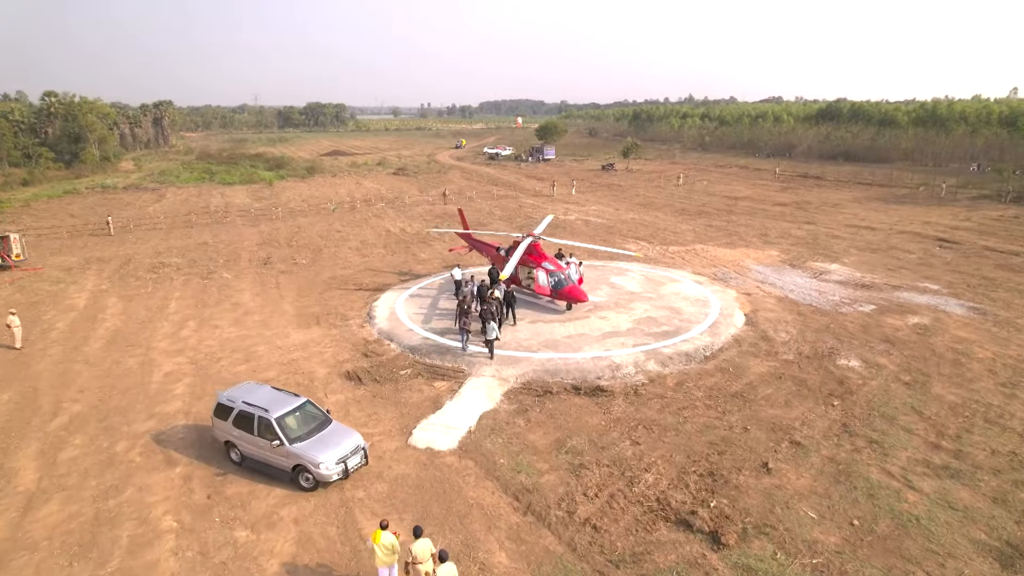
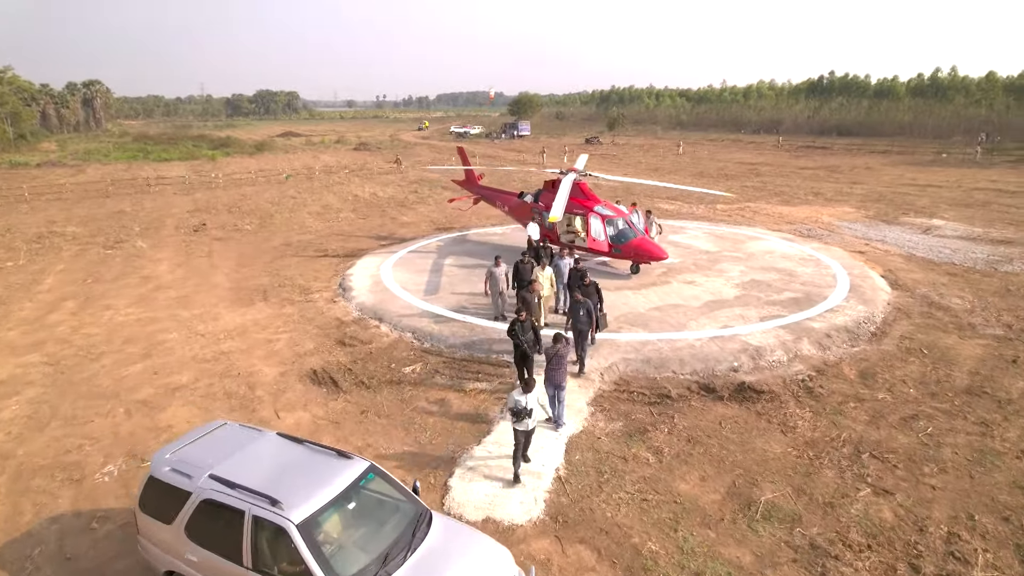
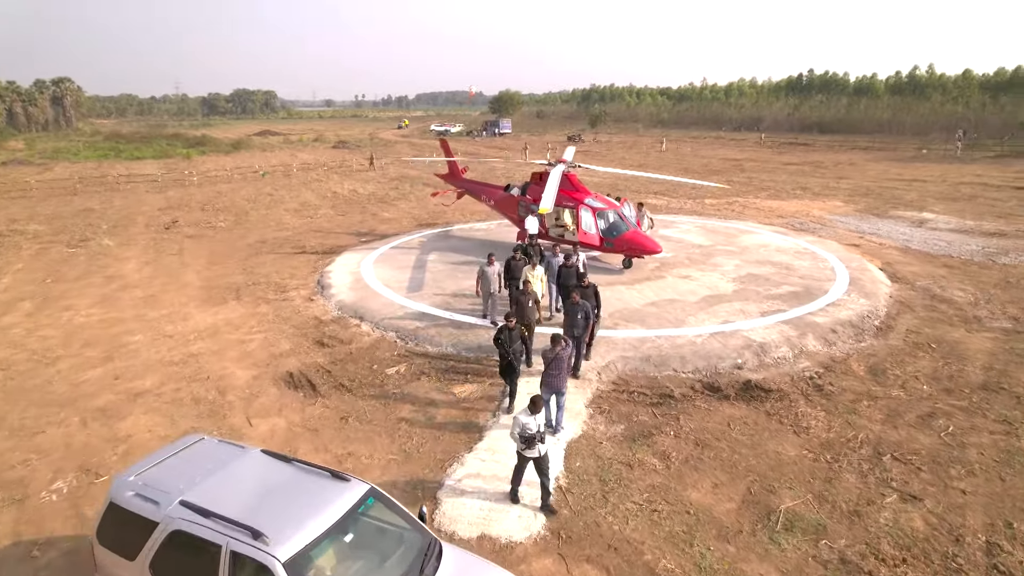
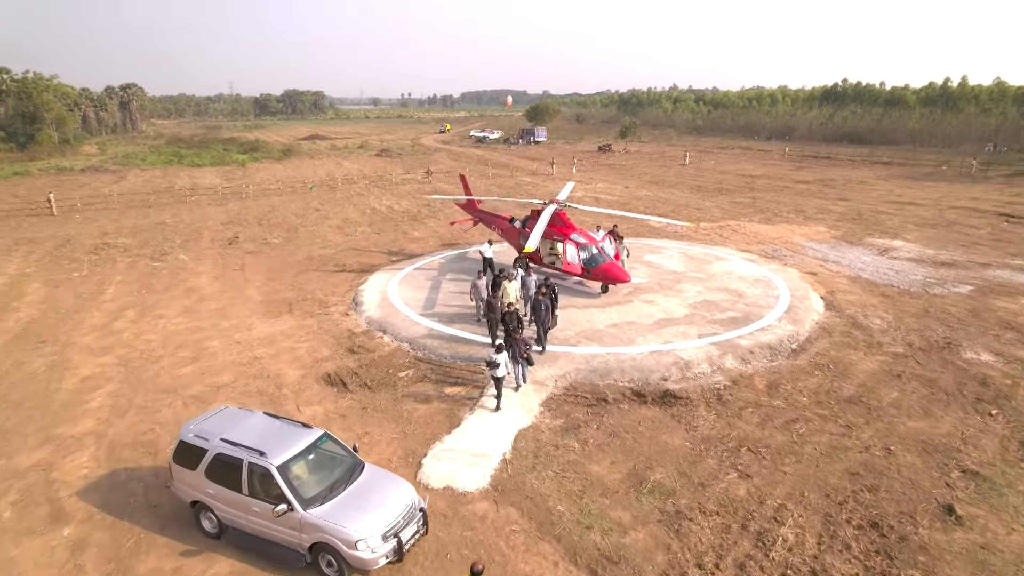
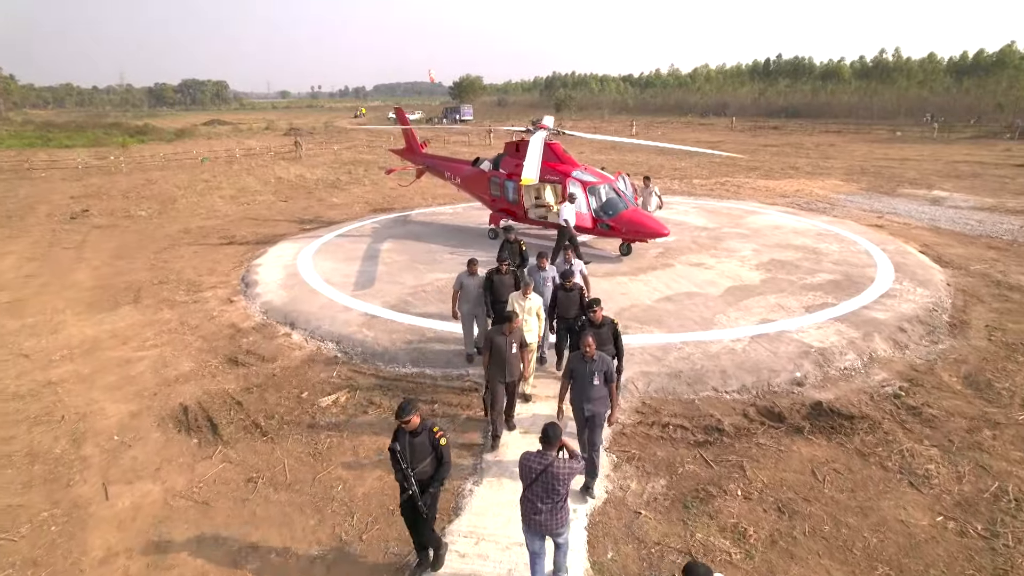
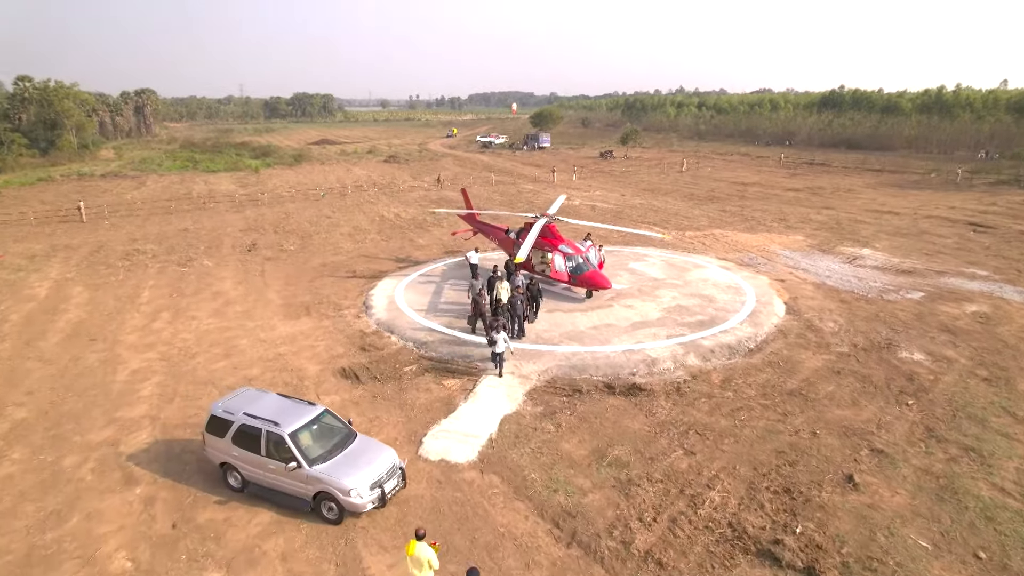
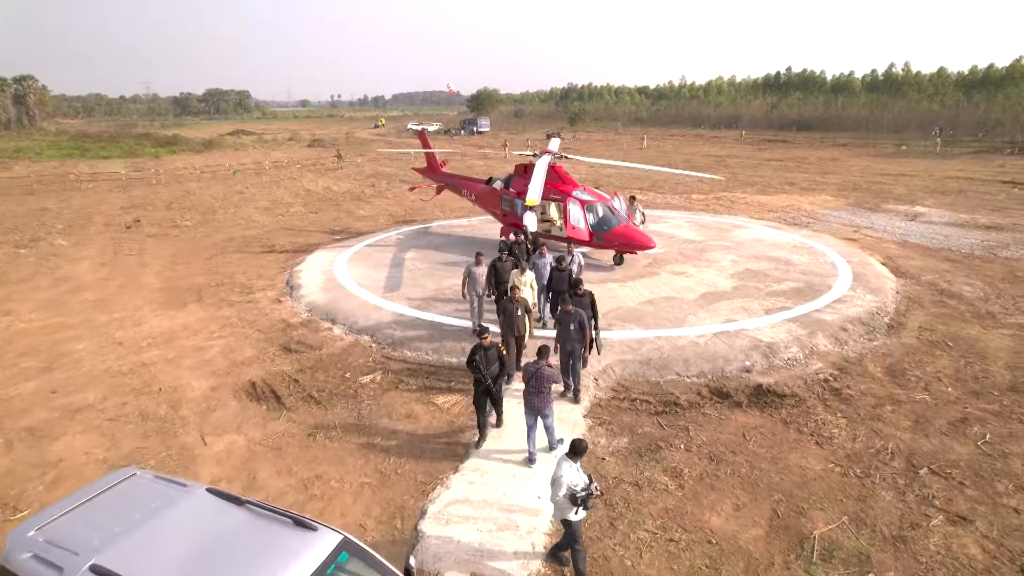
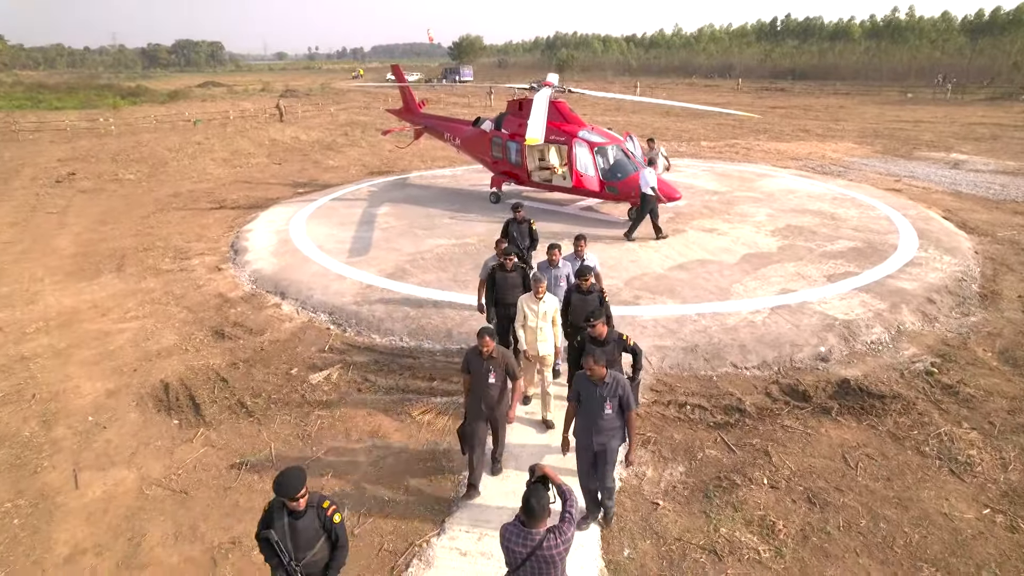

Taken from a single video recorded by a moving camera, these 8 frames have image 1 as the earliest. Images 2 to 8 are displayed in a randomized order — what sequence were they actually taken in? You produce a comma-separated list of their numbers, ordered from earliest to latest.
6, 4, 2, 3, 7, 5, 8
